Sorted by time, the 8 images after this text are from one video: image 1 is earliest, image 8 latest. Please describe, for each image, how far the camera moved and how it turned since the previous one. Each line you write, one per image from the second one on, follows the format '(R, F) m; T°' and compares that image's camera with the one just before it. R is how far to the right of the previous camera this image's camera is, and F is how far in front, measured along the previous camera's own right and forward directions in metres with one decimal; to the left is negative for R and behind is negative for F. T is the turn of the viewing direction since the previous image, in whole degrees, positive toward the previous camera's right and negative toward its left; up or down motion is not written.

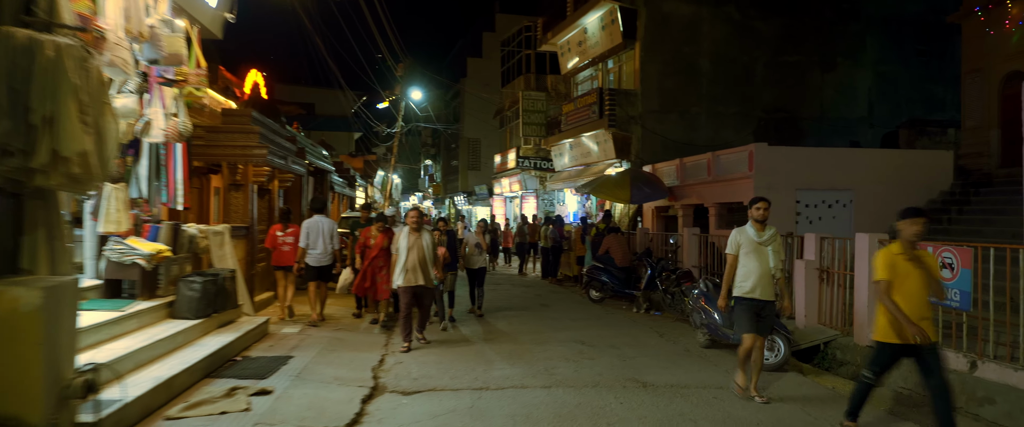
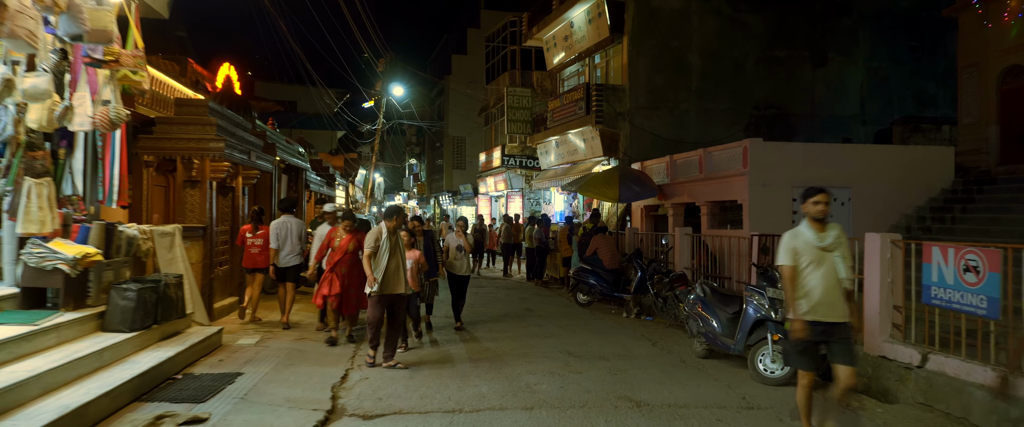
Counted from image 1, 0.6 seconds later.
(+0.1, +0.6) m; +1°
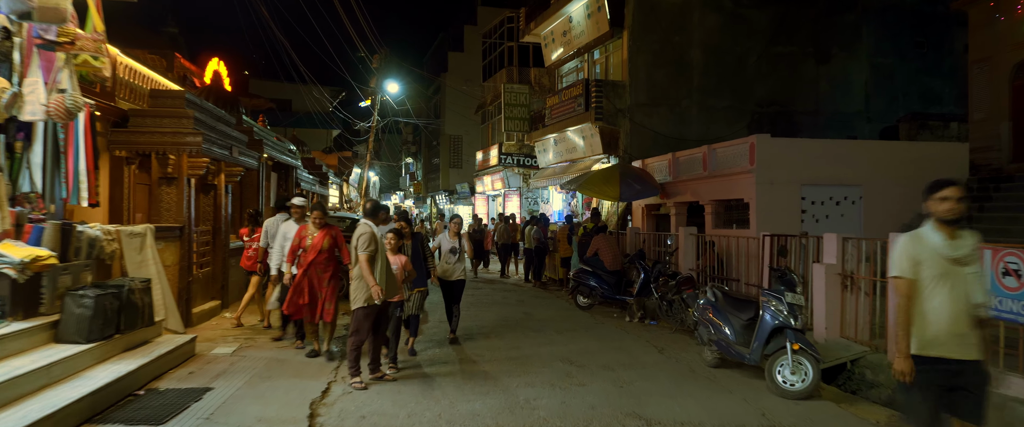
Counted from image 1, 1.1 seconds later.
(0.0, +0.5) m; 0°
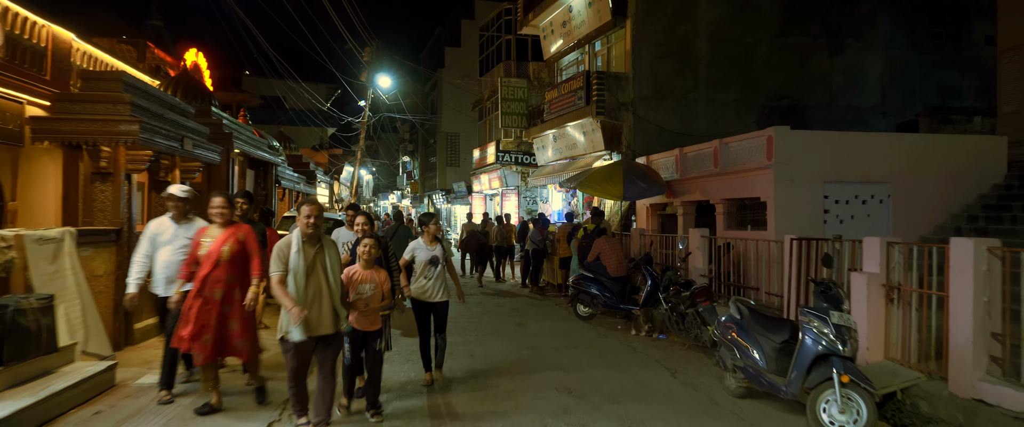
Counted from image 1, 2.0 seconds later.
(+0.1, +1.0) m; 0°
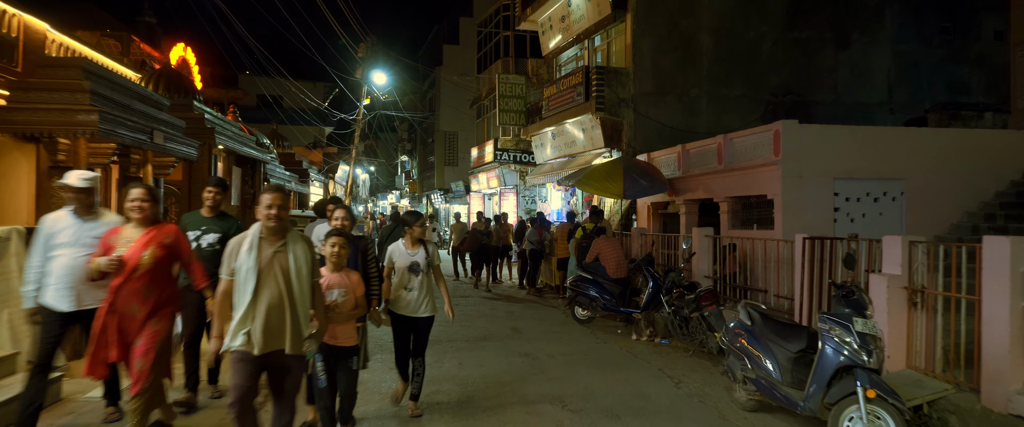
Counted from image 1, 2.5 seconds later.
(+0.1, +0.5) m; 0°
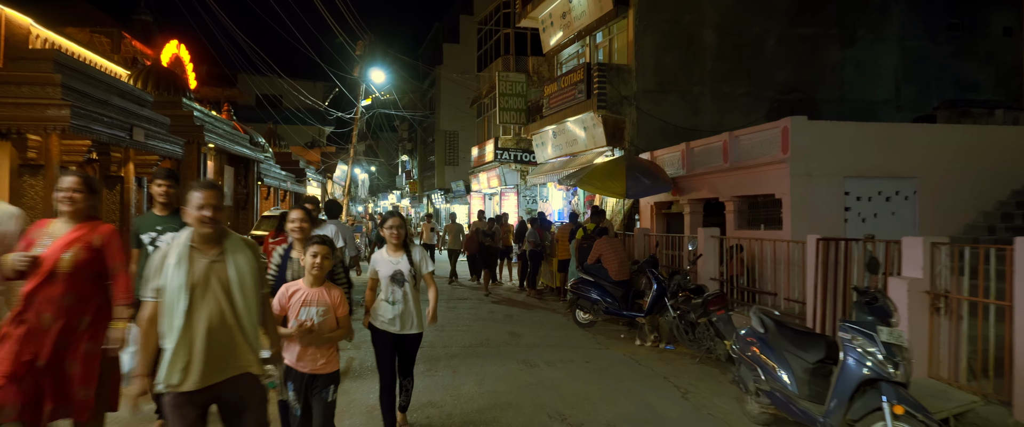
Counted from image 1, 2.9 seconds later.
(0.0, +0.3) m; 0°
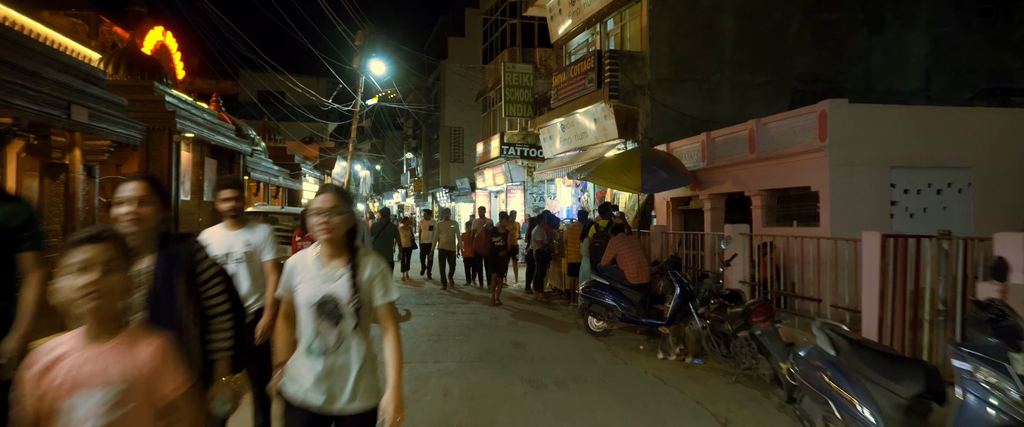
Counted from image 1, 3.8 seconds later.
(0.0, +0.9) m; -1°
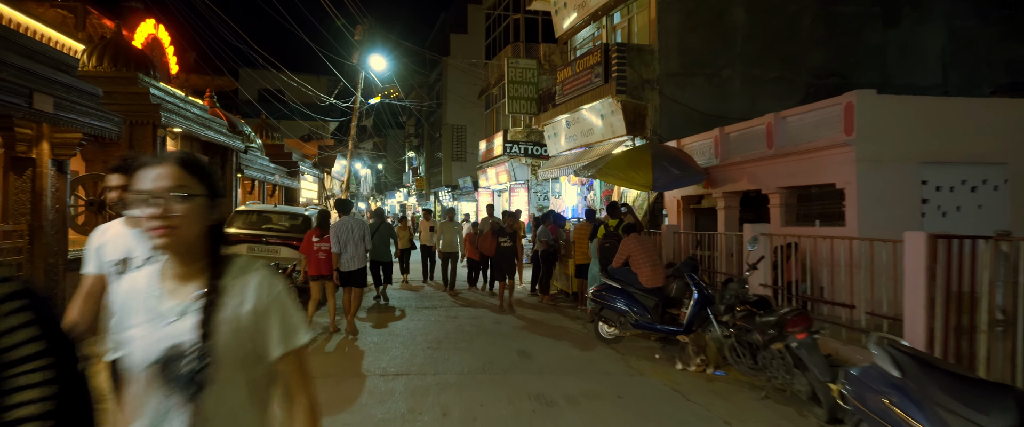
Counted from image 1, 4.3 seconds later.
(0.0, +0.5) m; 0°
